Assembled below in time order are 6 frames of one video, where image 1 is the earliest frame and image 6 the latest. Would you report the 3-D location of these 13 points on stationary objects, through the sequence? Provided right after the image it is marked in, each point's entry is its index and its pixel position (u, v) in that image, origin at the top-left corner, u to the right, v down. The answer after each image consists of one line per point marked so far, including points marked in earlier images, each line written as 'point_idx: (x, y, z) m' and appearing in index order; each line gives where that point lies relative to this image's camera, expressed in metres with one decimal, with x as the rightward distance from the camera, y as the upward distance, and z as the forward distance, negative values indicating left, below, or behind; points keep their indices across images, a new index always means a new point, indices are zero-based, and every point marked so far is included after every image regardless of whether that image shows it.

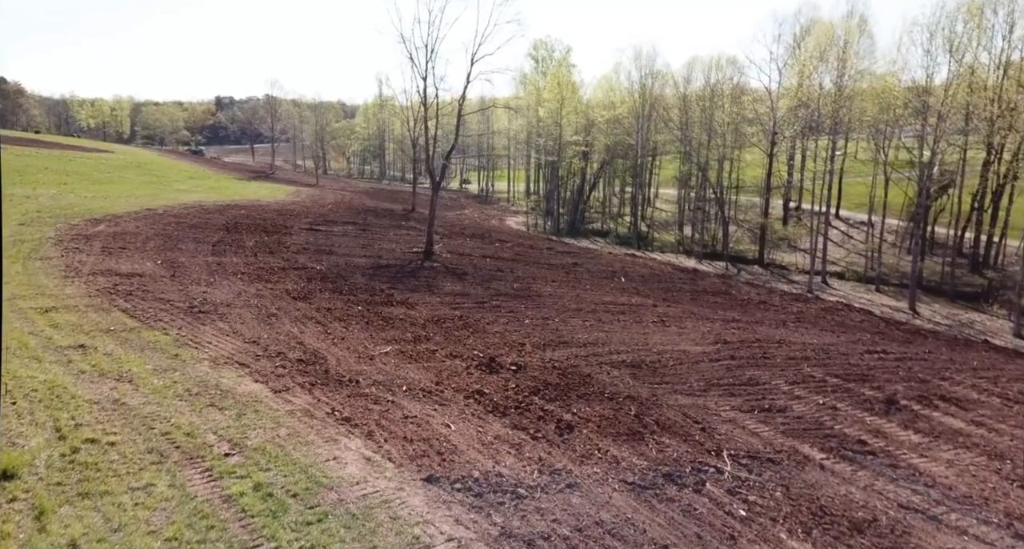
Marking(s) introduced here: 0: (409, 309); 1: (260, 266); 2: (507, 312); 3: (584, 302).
0: (-1.9, -0.7, +13.2) m
1: (-6.1, +0.2, +17.3) m
2: (-0.1, -0.7, +13.7) m
3: (+1.6, -0.7, +15.8) m
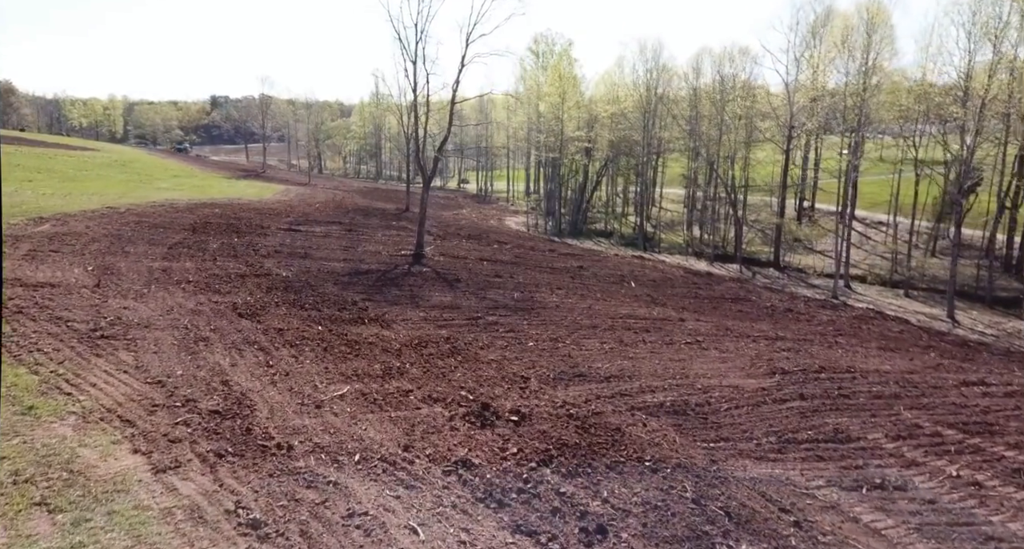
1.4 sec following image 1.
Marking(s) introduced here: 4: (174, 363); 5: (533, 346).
0: (-1.9, -0.8, +10.6) m
1: (-6.1, 0.0, +14.7) m
2: (-0.1, -0.9, +11.1) m
3: (+1.6, -0.8, +13.2) m
4: (-3.7, -1.0, +7.8) m
5: (+0.3, -1.0, +10.2) m
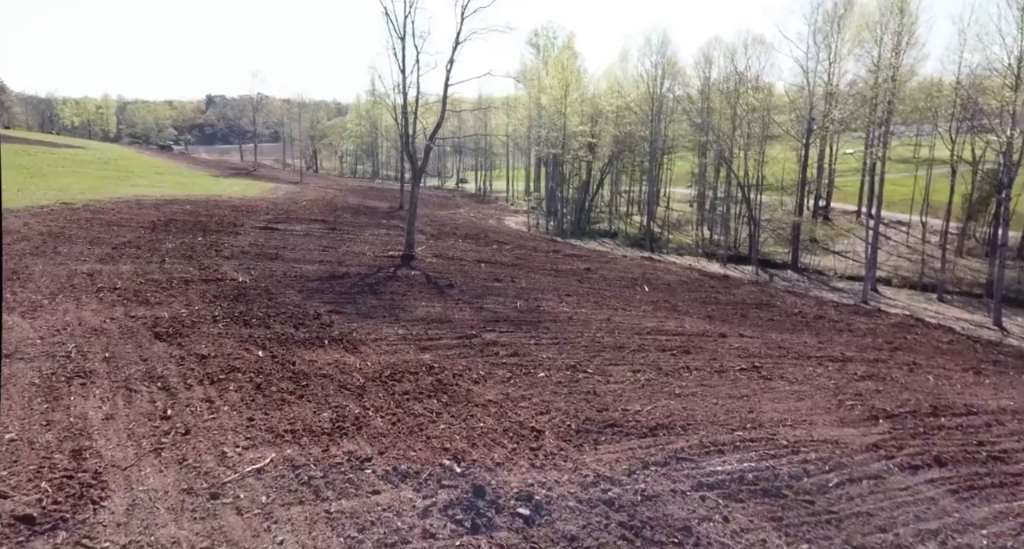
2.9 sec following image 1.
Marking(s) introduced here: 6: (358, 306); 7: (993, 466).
0: (-1.9, -0.9, +8.1) m
1: (-6.1, -0.1, +12.1) m
2: (-0.1, -1.0, +8.5) m
3: (+1.7, -0.9, +10.6) m
4: (-3.7, -1.0, +5.2) m
5: (+0.3, -1.1, +7.7) m
6: (-2.4, -0.5, +11.3) m
7: (+3.8, -1.5, +5.6) m
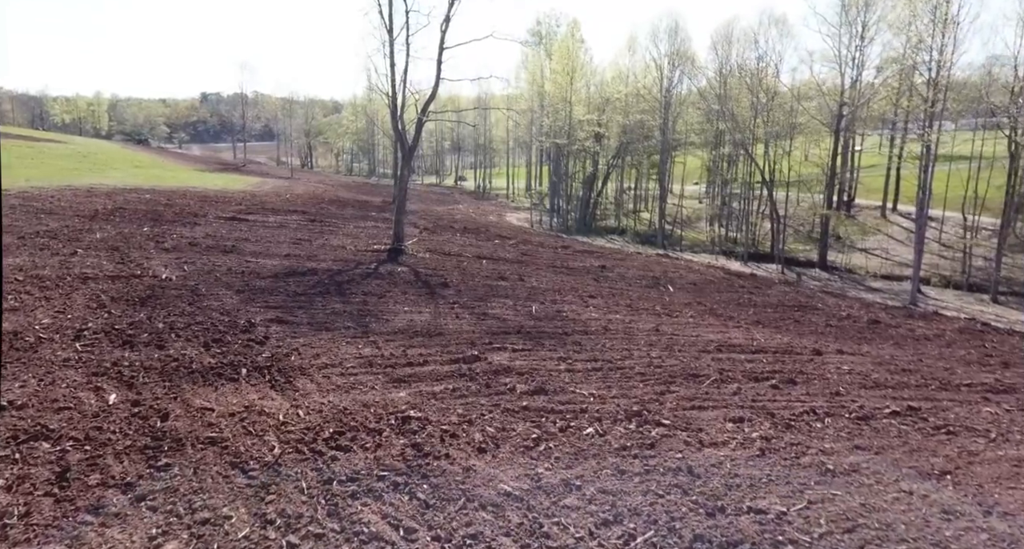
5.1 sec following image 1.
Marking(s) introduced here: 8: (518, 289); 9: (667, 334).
0: (-1.7, -0.9, +4.9) m
1: (-5.9, 0.0, +8.9) m
2: (+0.1, -0.9, +5.4) m
3: (+1.9, -0.8, +7.5) m
4: (-3.5, -1.0, +2.1) m
5: (+0.5, -1.0, +4.5) m
6: (-2.2, -0.4, +8.1) m
7: (+4.0, -1.5, +2.5) m
8: (+0.1, -0.2, +12.4) m
9: (+1.9, -0.7, +8.7) m
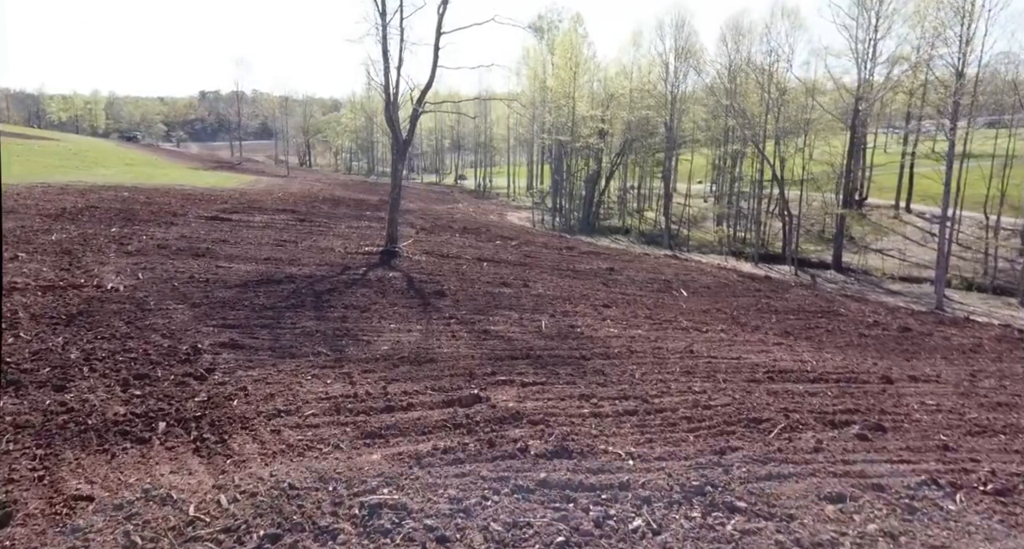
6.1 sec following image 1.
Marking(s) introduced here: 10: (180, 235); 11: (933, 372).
0: (-1.6, -1.0, +3.5) m
1: (-5.8, -0.1, +7.5) m
2: (+0.2, -1.0, +4.0) m
3: (+1.9, -0.9, +6.0) m
4: (-3.4, -1.1, +0.7) m
5: (+0.6, -1.2, +3.1) m
6: (-2.2, -0.5, +6.7) m
7: (+4.0, -1.6, +1.1) m
8: (+0.2, -0.3, +10.9) m
9: (+2.0, -0.8, +7.3) m
10: (-6.8, +0.8, +14.6) m
11: (+5.1, -1.2, +8.6) m
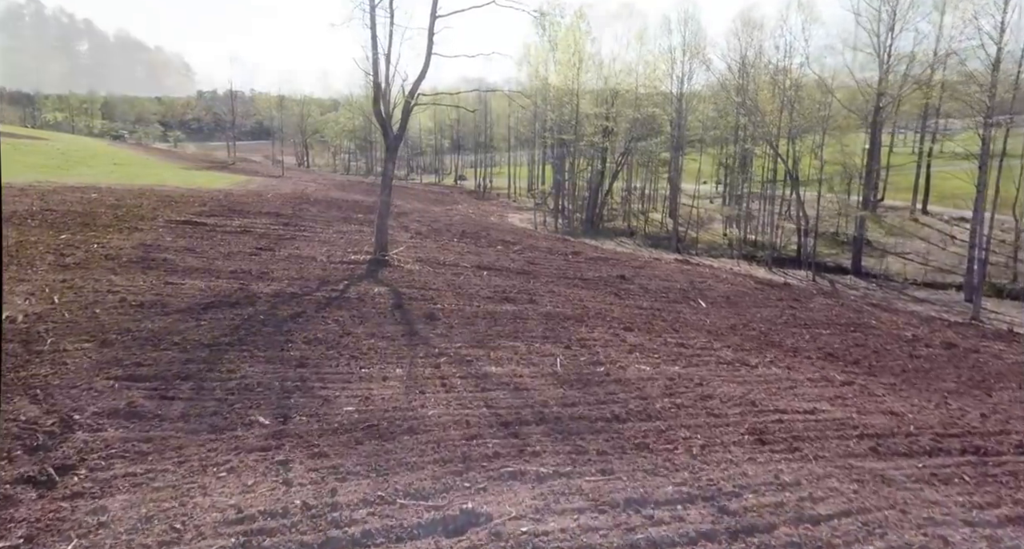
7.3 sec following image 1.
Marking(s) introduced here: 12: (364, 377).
0: (-1.6, -1.2, +1.7) m
1: (-5.8, -0.3, +5.8) m
2: (+0.3, -1.3, +2.2) m
3: (+2.0, -1.2, +4.3) m
4: (-3.3, -1.3, -1.1) m
5: (+0.7, -1.4, +1.3) m
6: (-2.1, -0.8, +4.9) m
7: (+4.1, -1.8, -0.7) m
8: (+0.3, -0.6, +9.2) m
9: (+2.0, -1.1, +5.6) m
10: (-6.8, +0.6, +12.9) m
11: (+5.1, -1.4, +6.8) m
12: (-1.2, -0.8, +5.5) m
